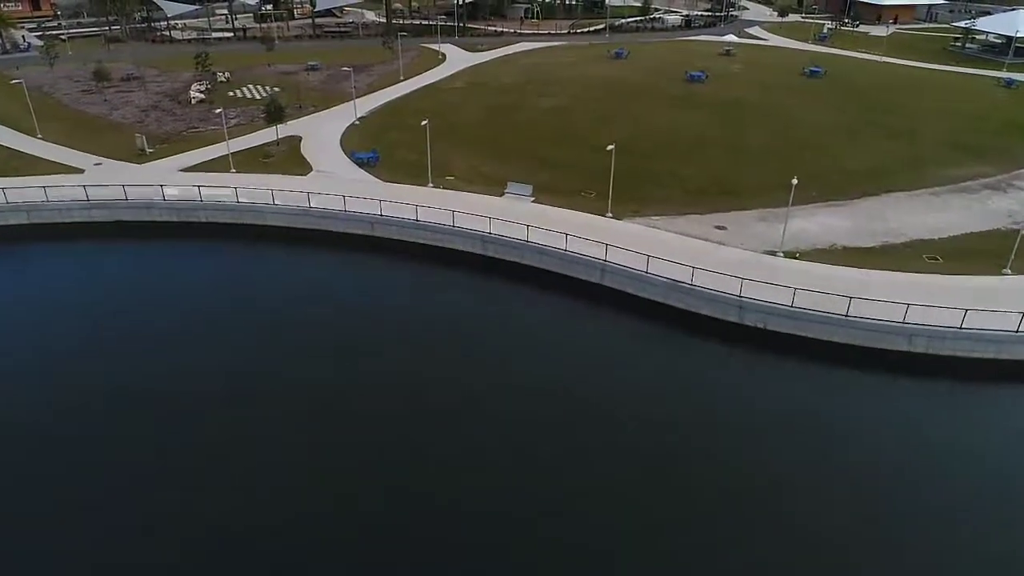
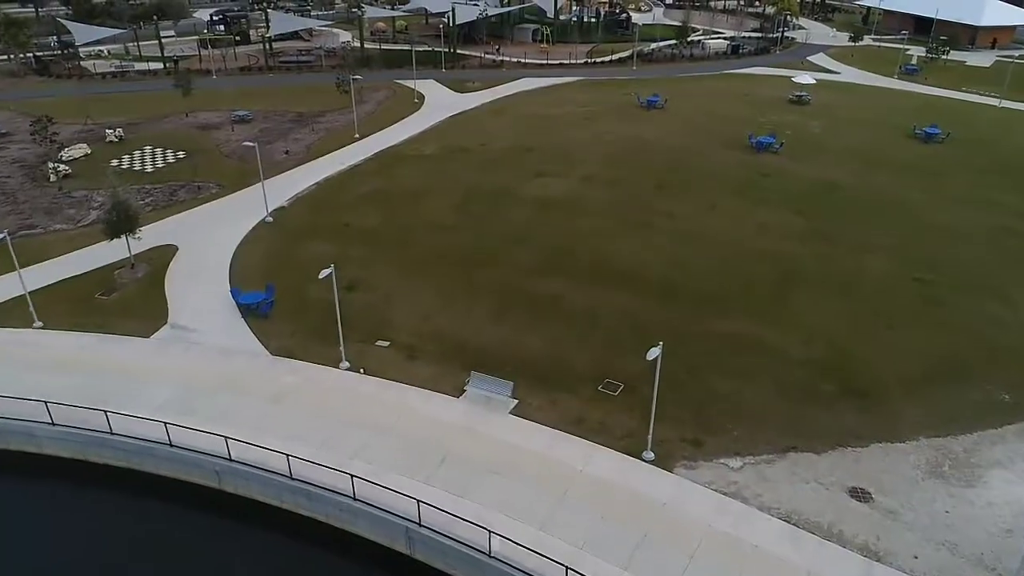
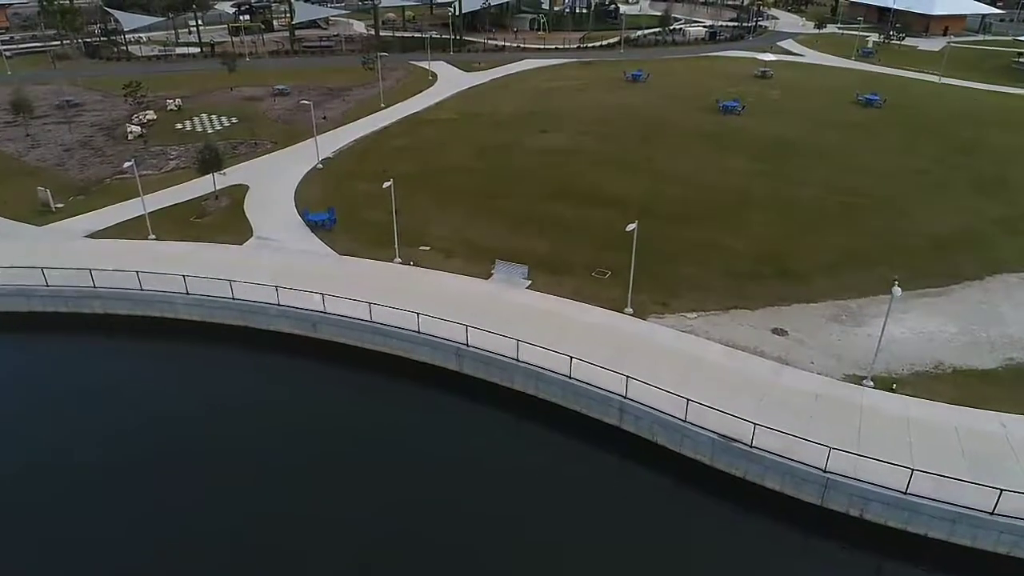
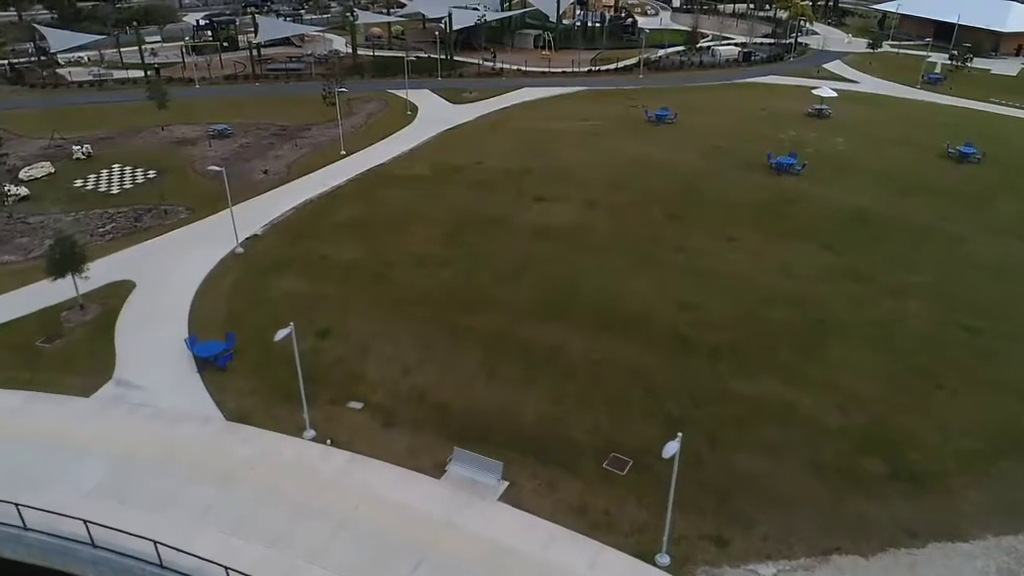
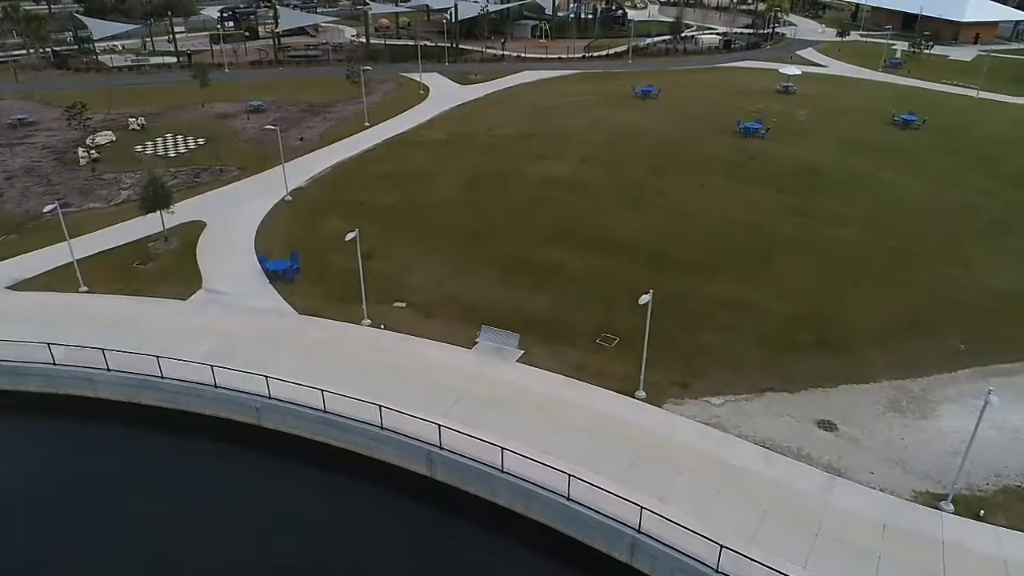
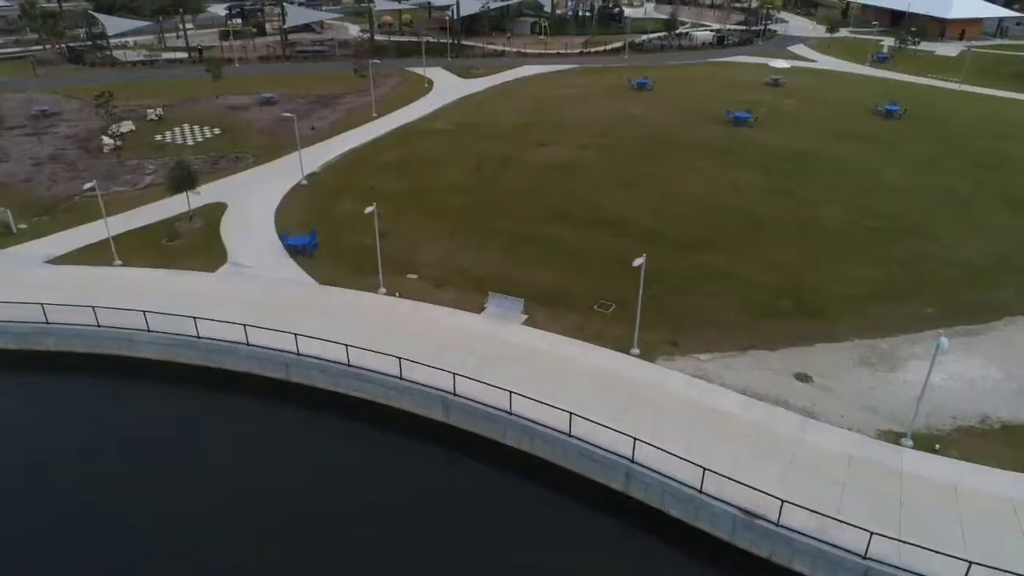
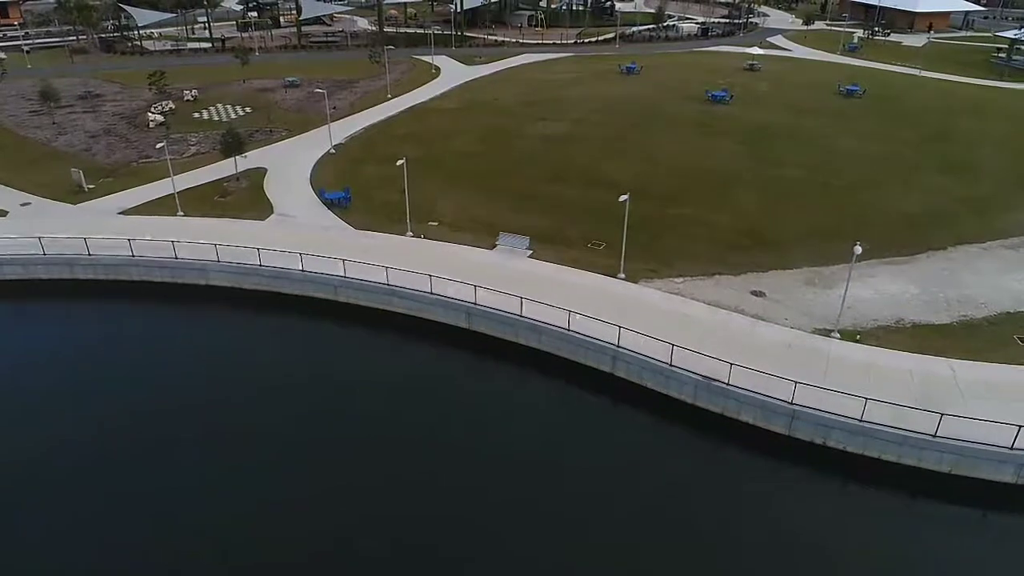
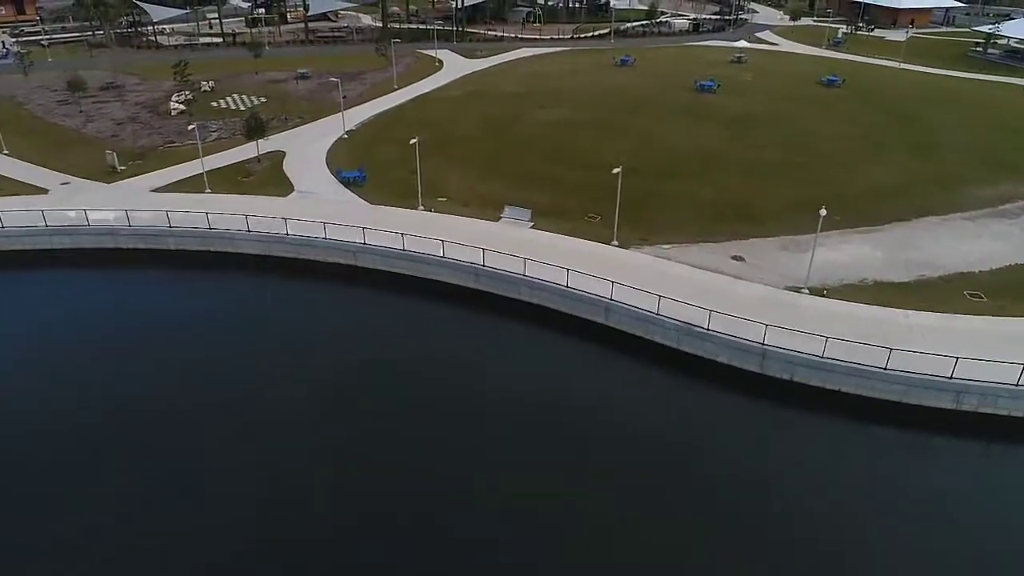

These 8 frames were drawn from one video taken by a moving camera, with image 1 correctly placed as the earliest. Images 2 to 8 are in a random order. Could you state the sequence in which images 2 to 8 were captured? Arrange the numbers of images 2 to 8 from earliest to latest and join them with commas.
8, 7, 3, 6, 5, 2, 4
